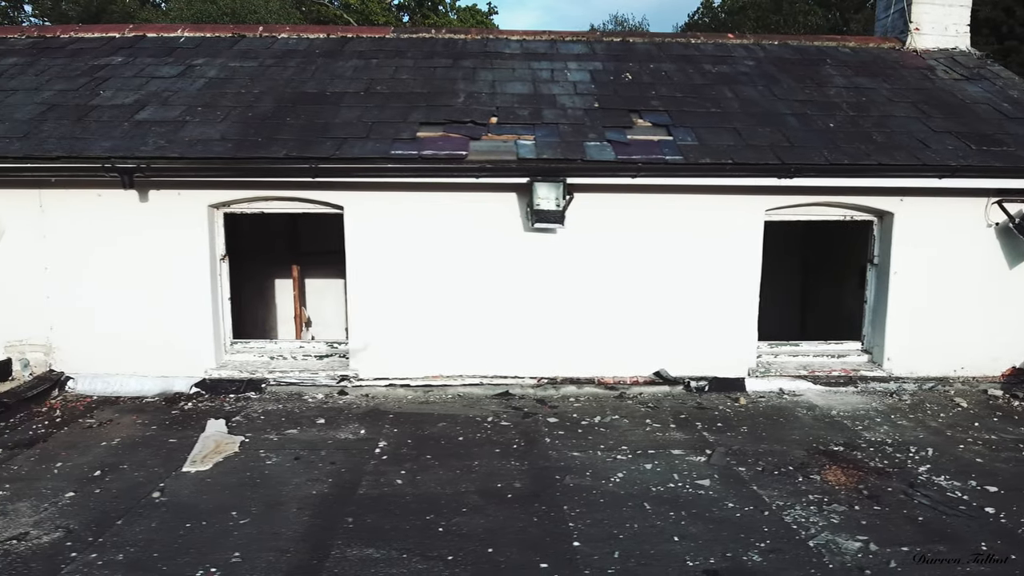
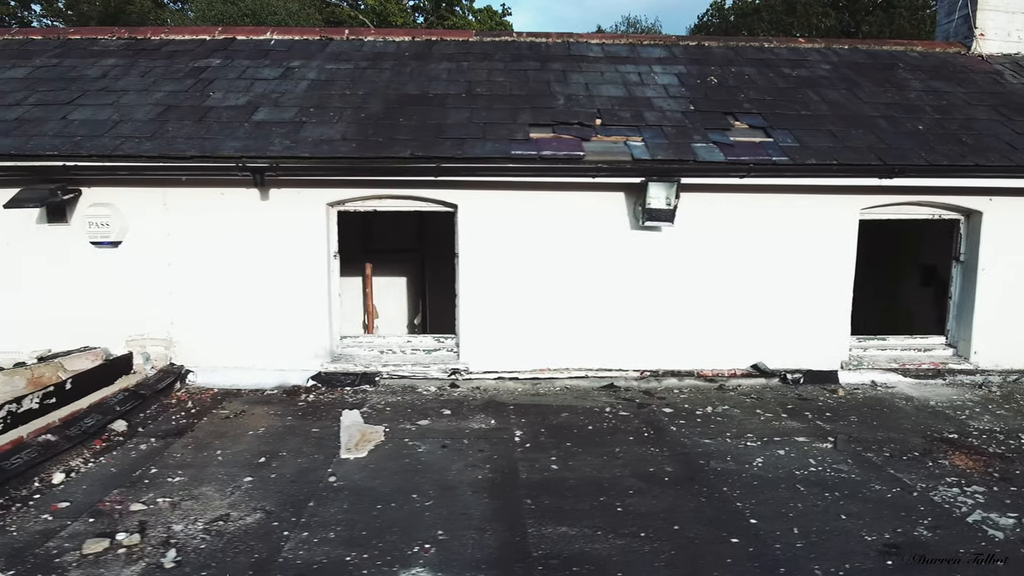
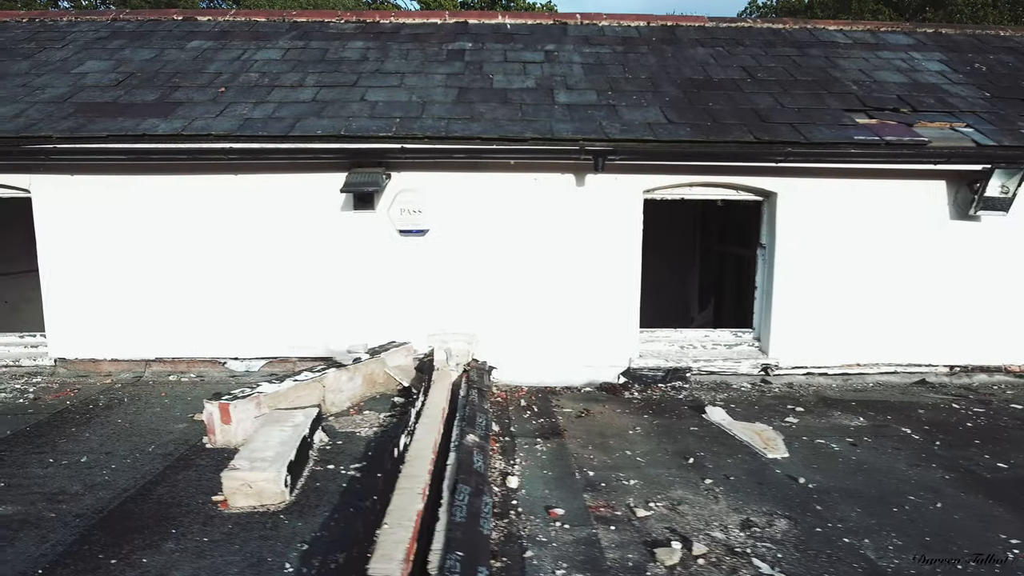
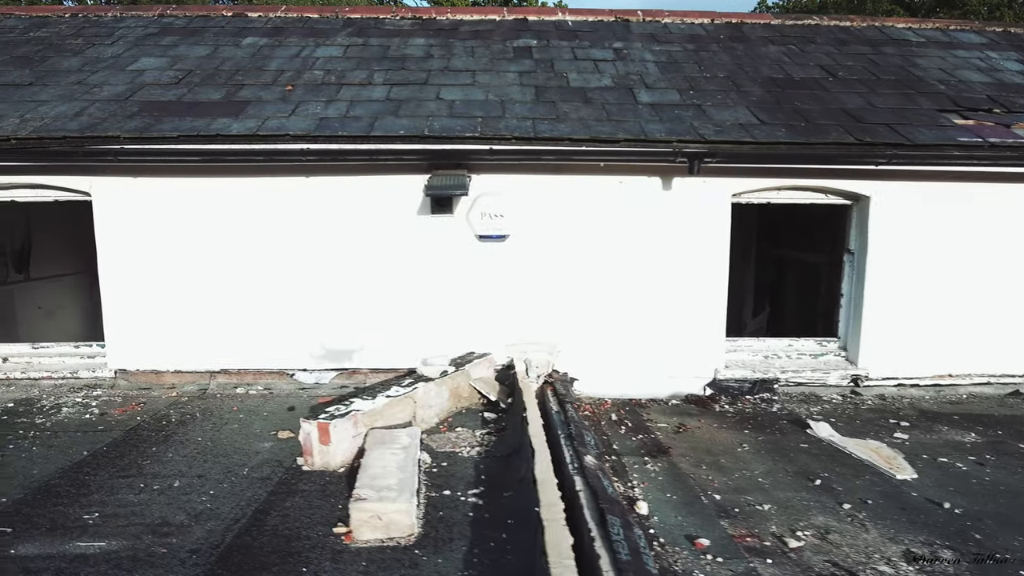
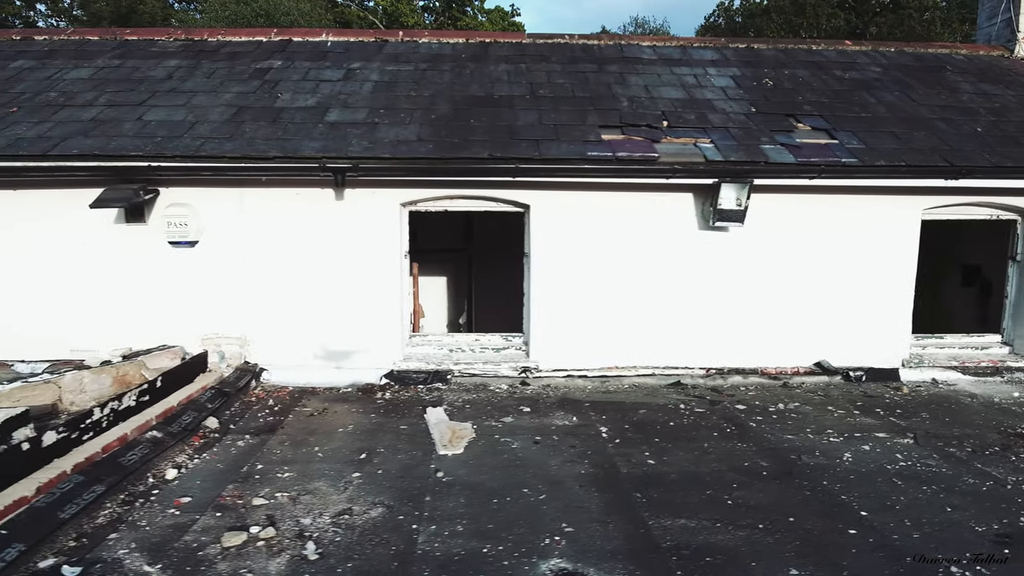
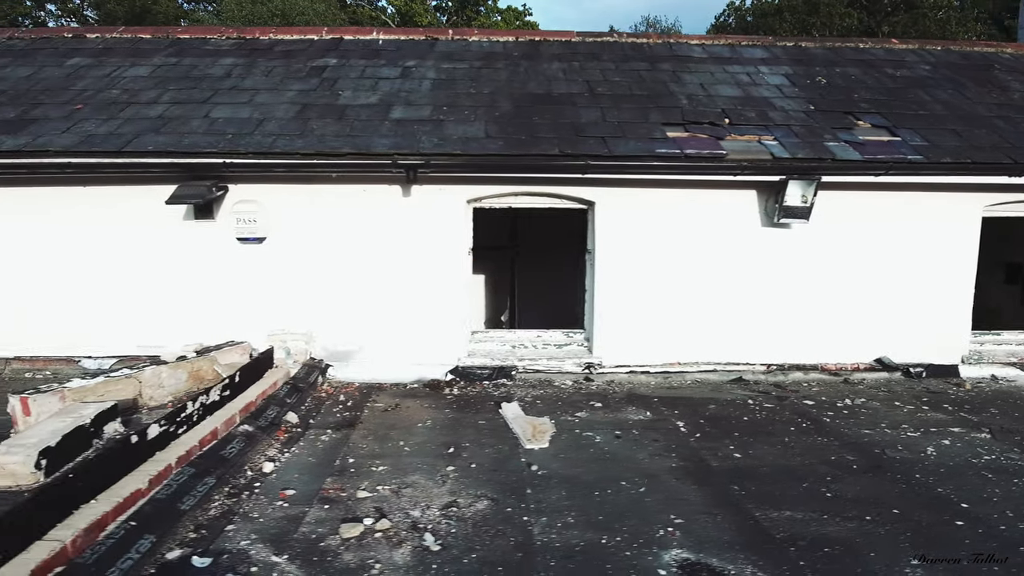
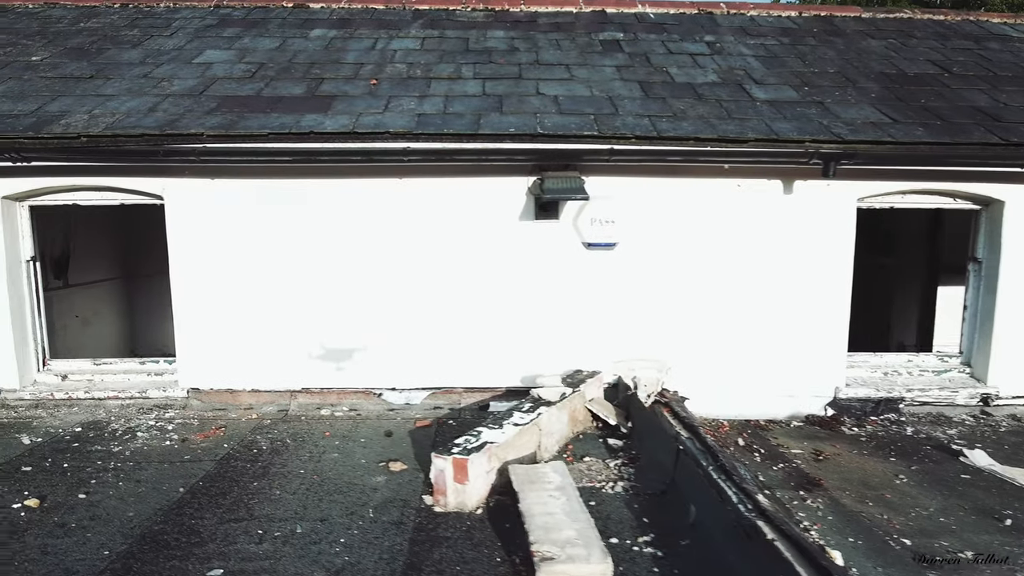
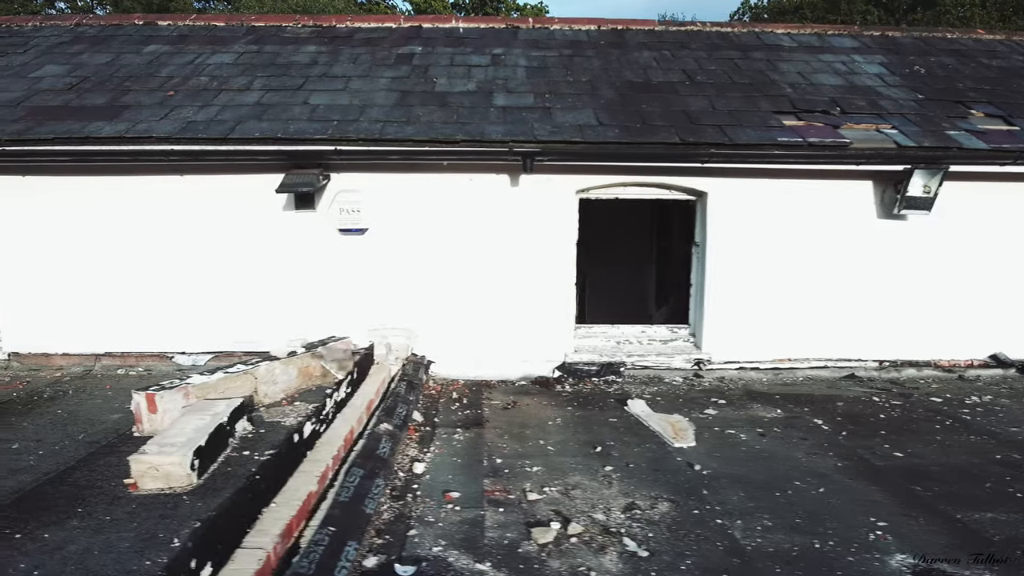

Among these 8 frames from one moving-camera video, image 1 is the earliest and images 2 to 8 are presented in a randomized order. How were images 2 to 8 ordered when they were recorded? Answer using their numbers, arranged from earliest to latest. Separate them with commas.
2, 5, 6, 8, 3, 4, 7
